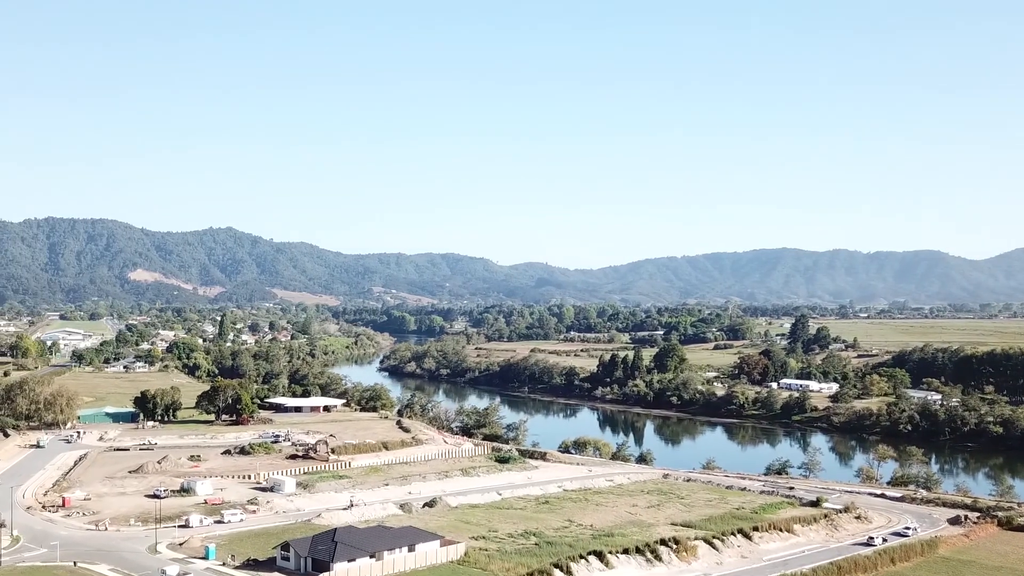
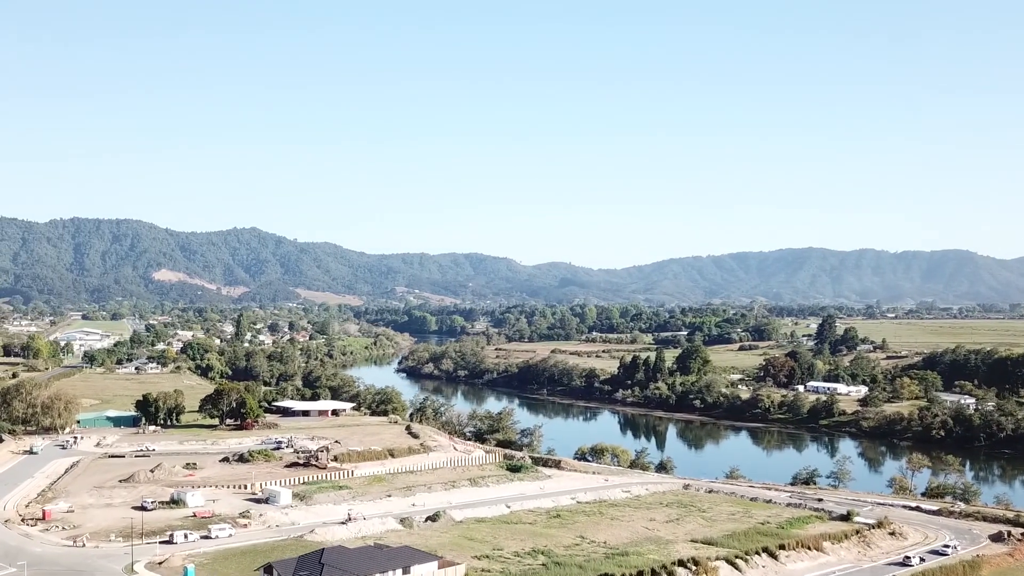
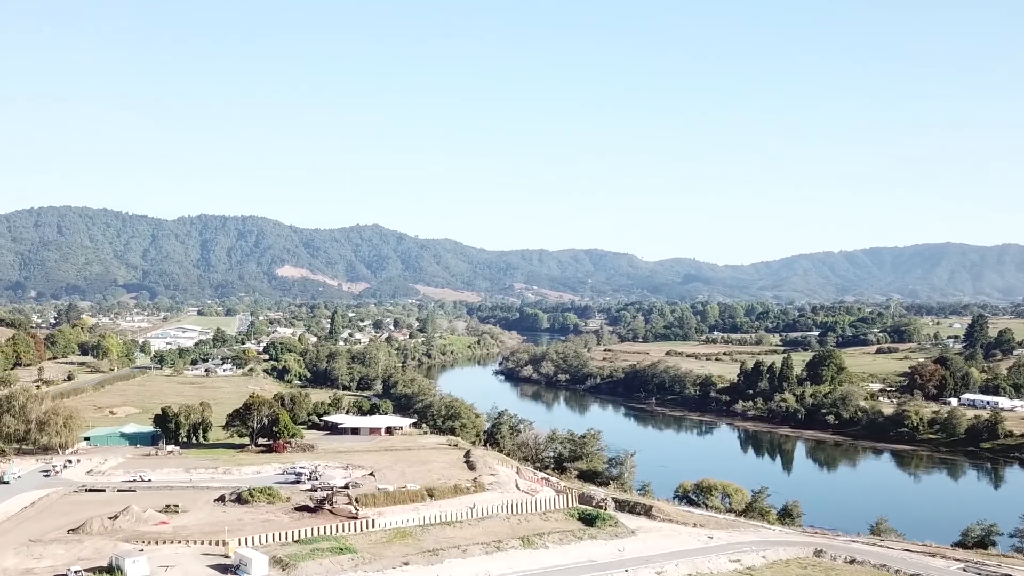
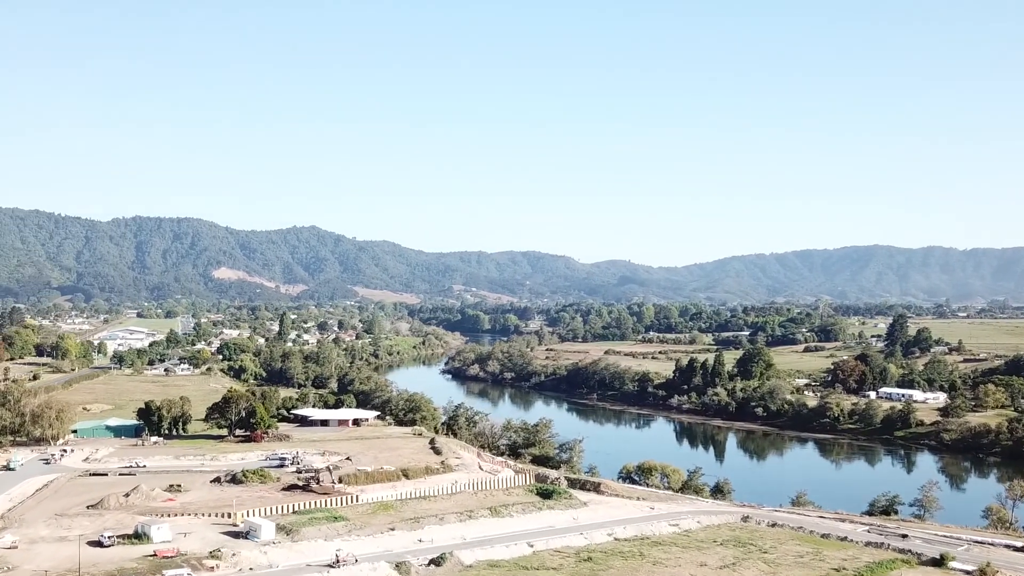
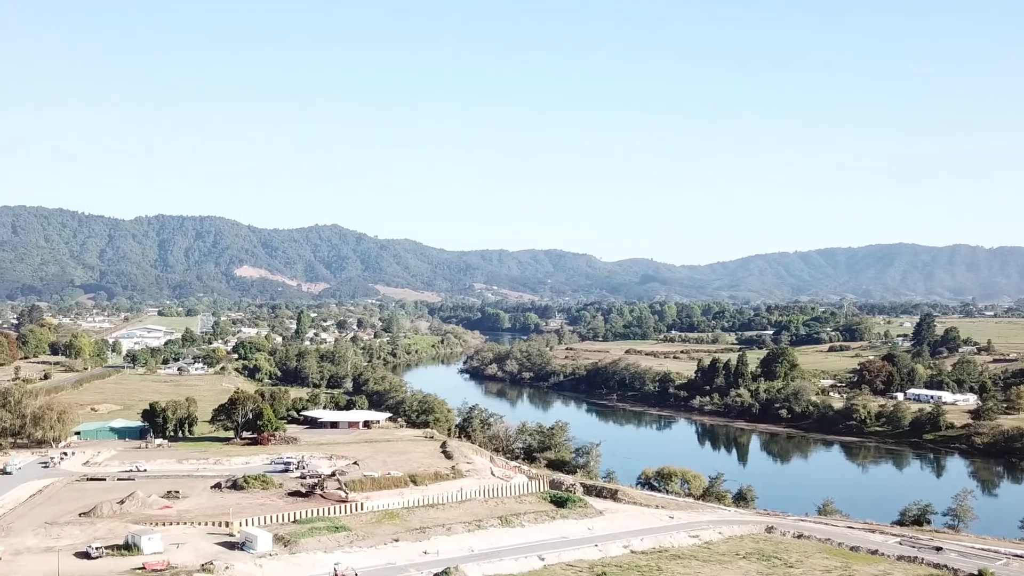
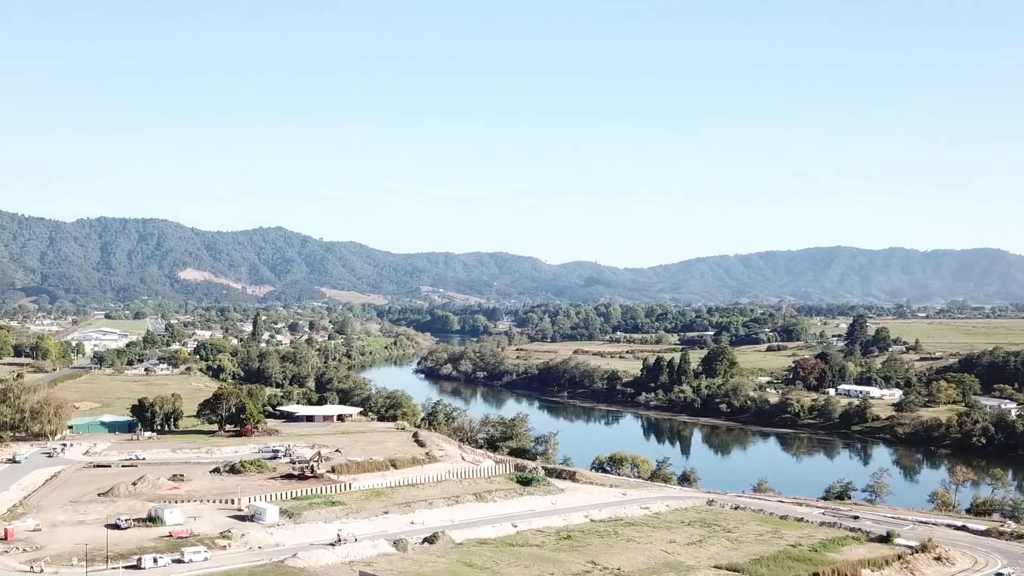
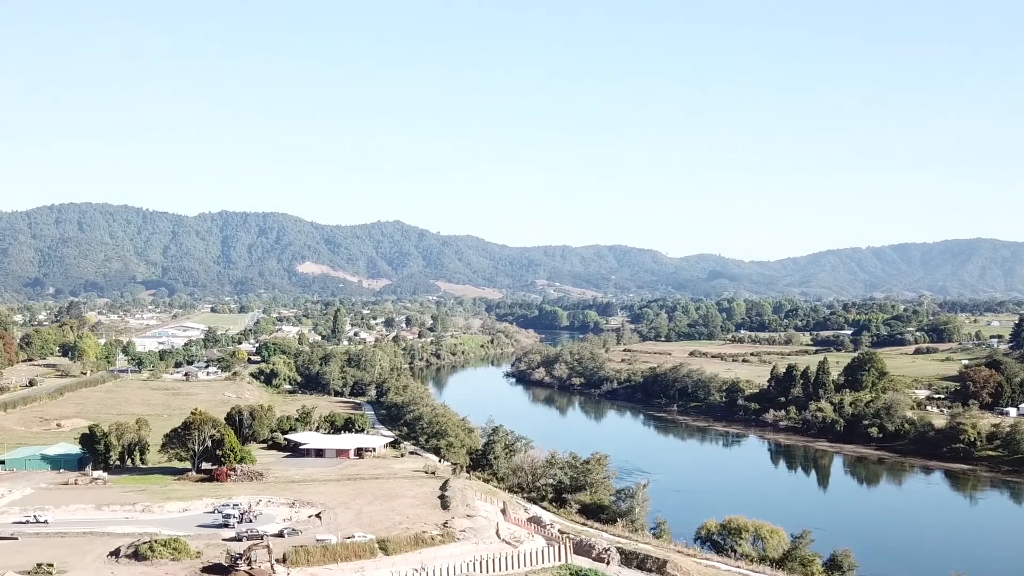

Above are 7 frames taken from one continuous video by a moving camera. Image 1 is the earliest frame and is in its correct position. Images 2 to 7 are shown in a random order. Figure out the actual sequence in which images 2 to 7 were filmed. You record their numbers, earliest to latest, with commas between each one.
2, 6, 4, 5, 3, 7
